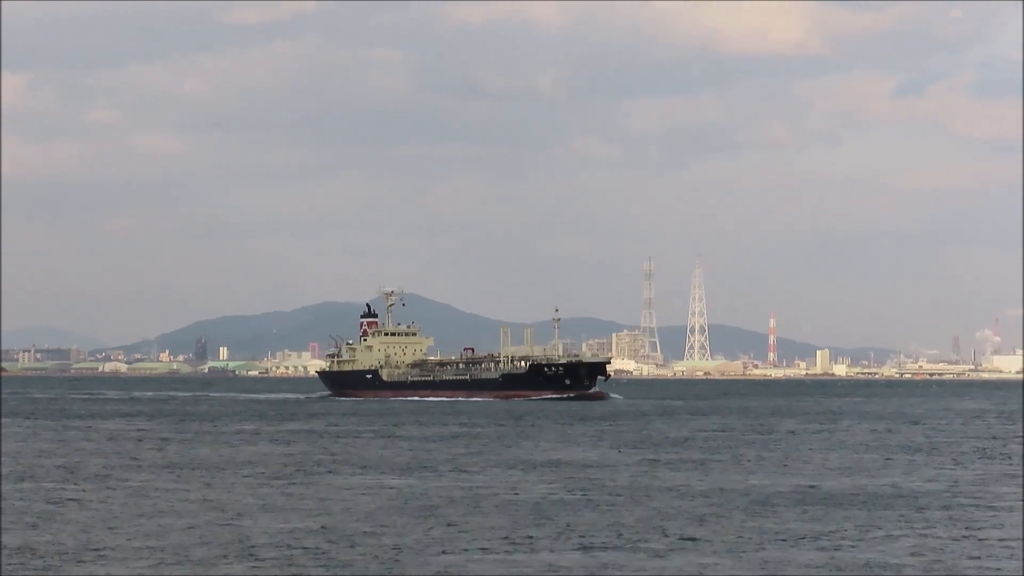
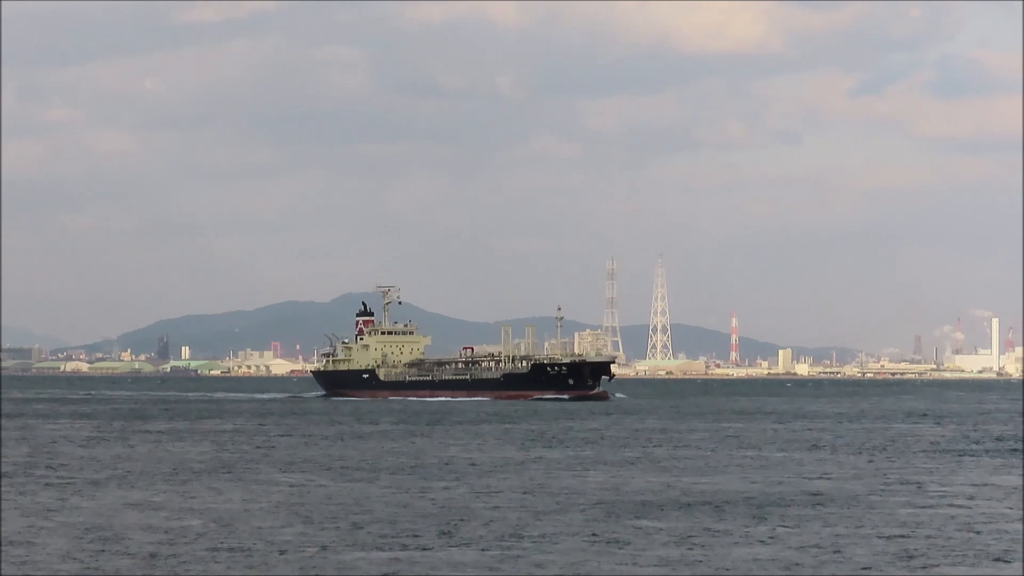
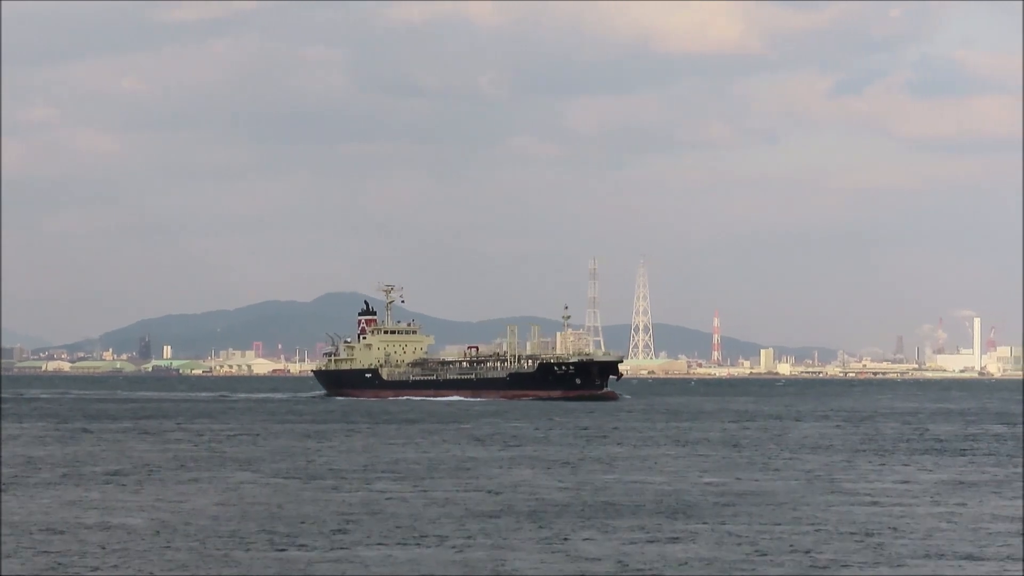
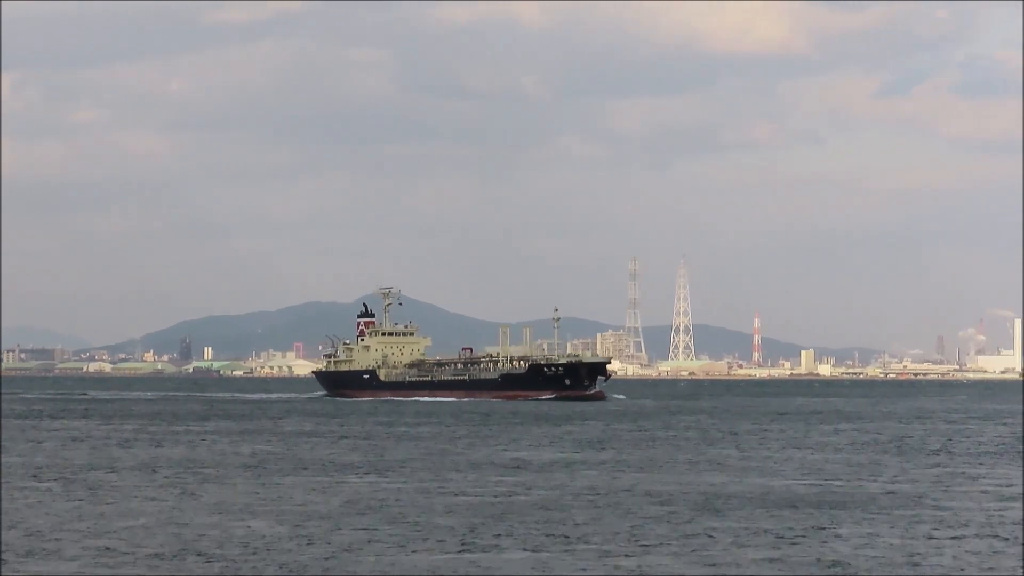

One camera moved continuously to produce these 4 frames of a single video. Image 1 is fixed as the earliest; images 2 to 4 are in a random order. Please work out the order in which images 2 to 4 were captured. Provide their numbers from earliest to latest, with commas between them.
4, 2, 3
